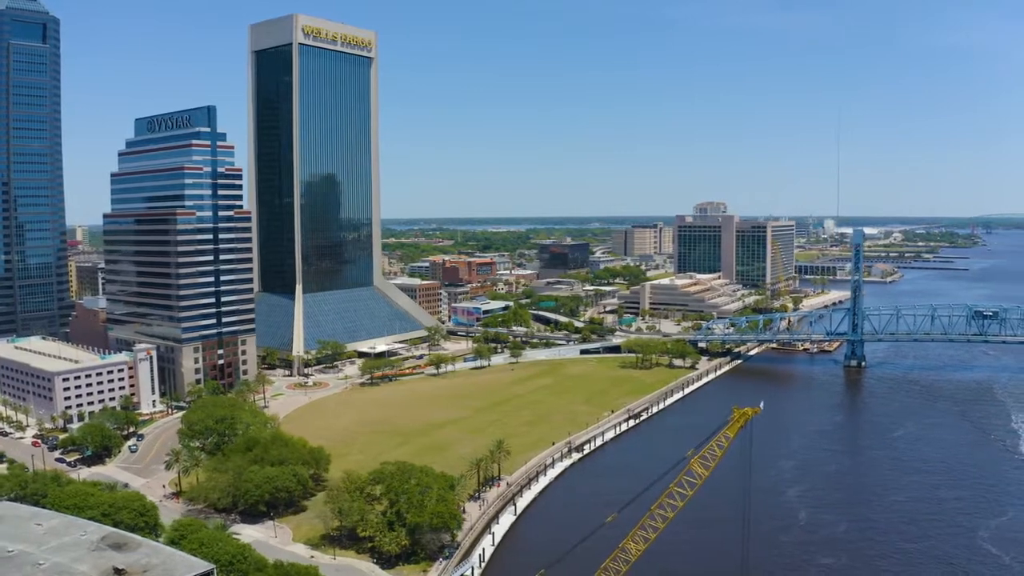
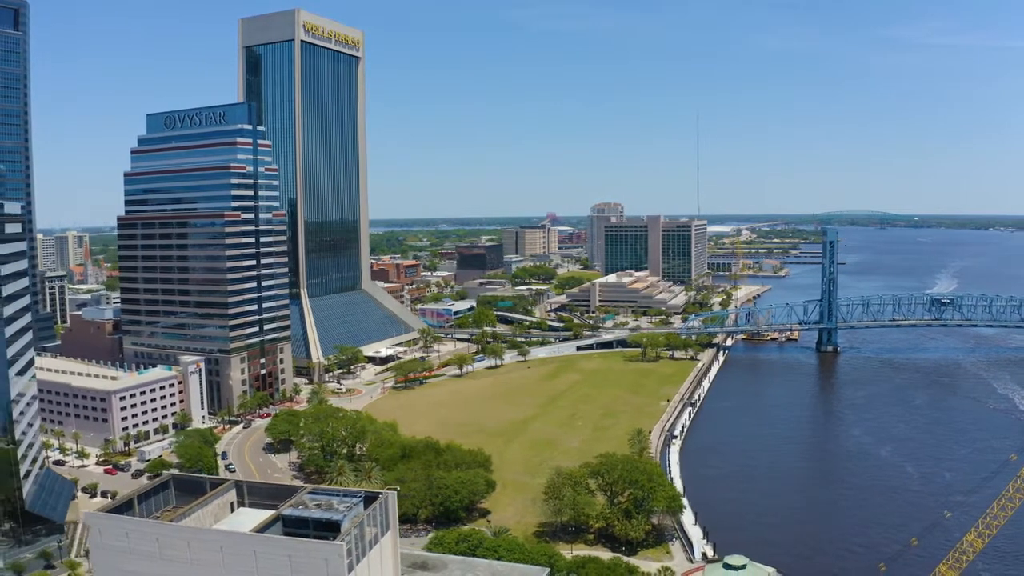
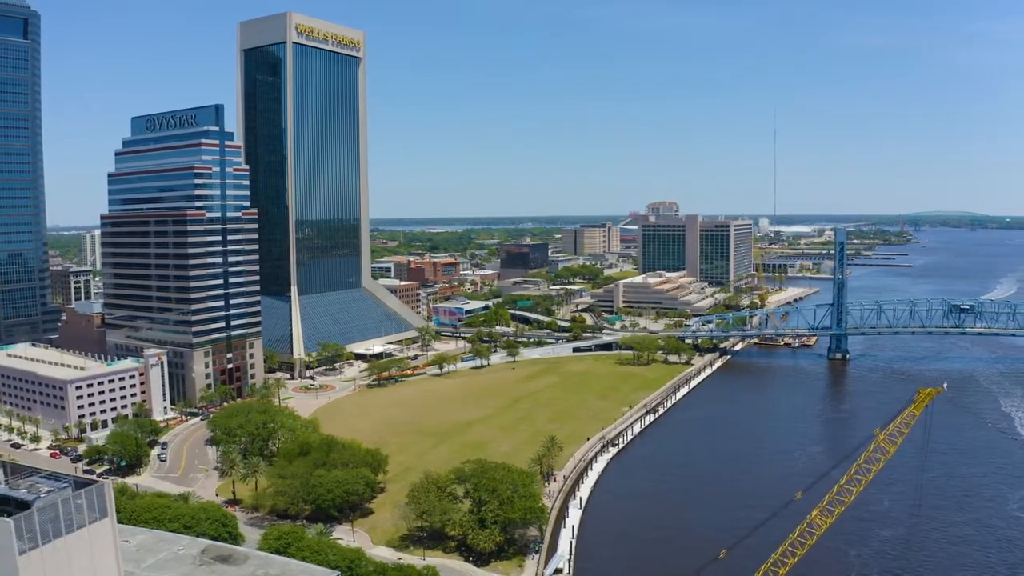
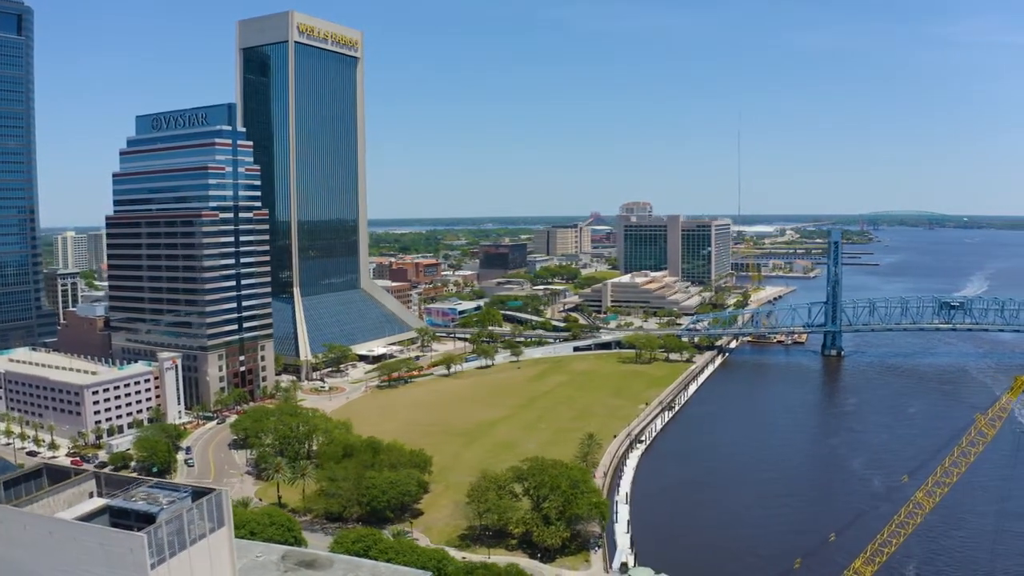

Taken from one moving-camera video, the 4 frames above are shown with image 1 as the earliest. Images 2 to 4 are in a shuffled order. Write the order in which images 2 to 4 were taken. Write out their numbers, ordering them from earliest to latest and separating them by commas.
3, 4, 2
